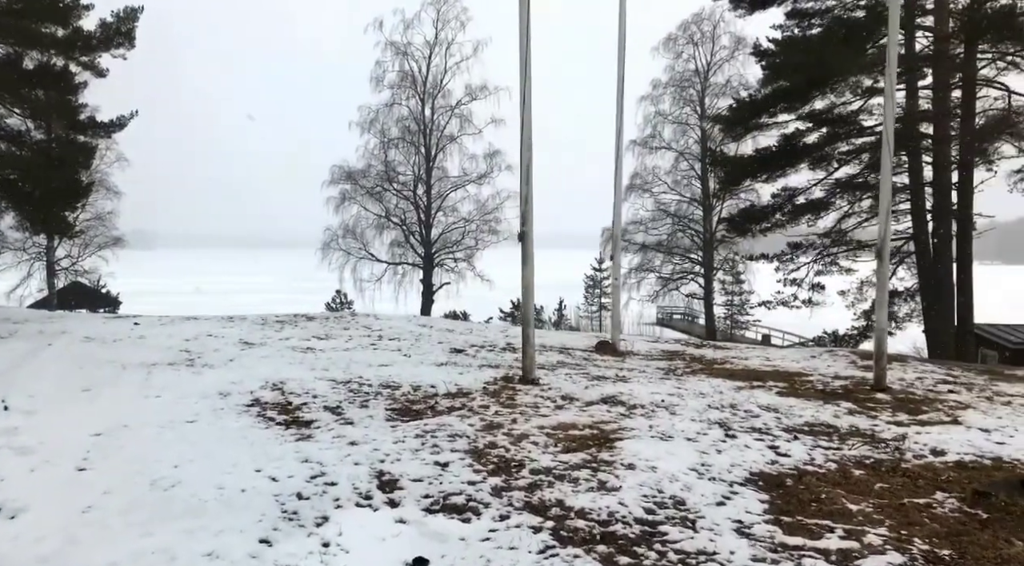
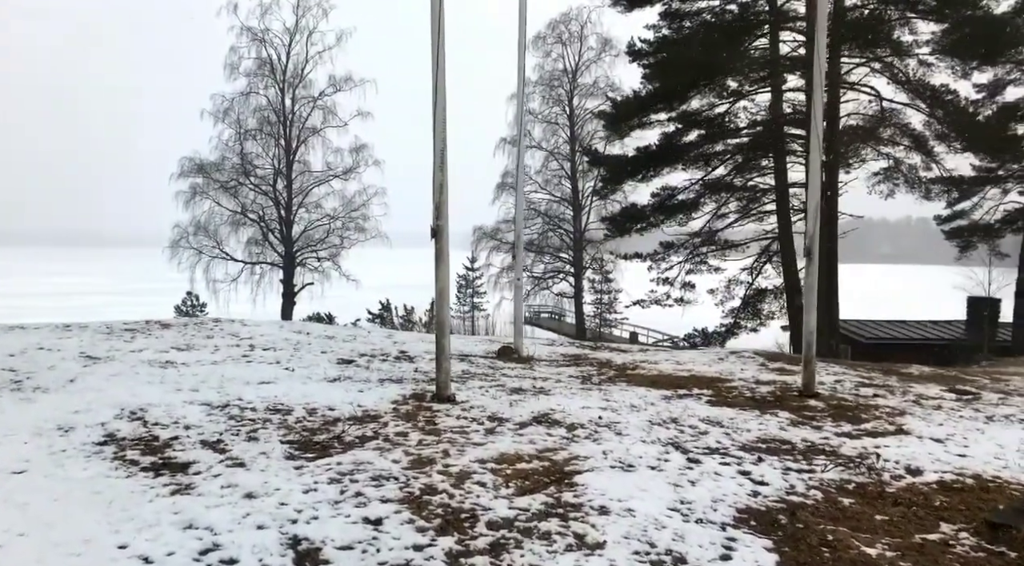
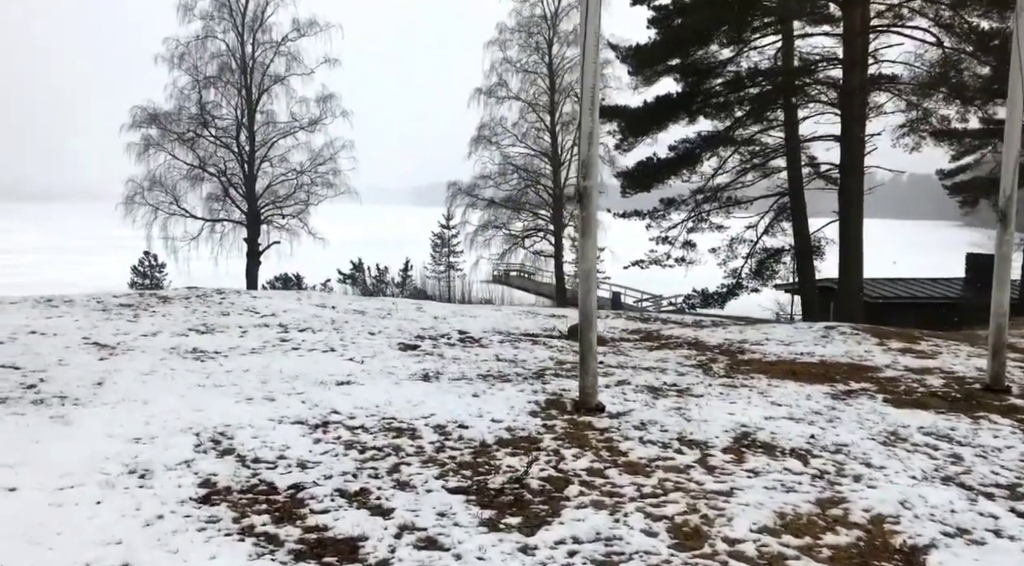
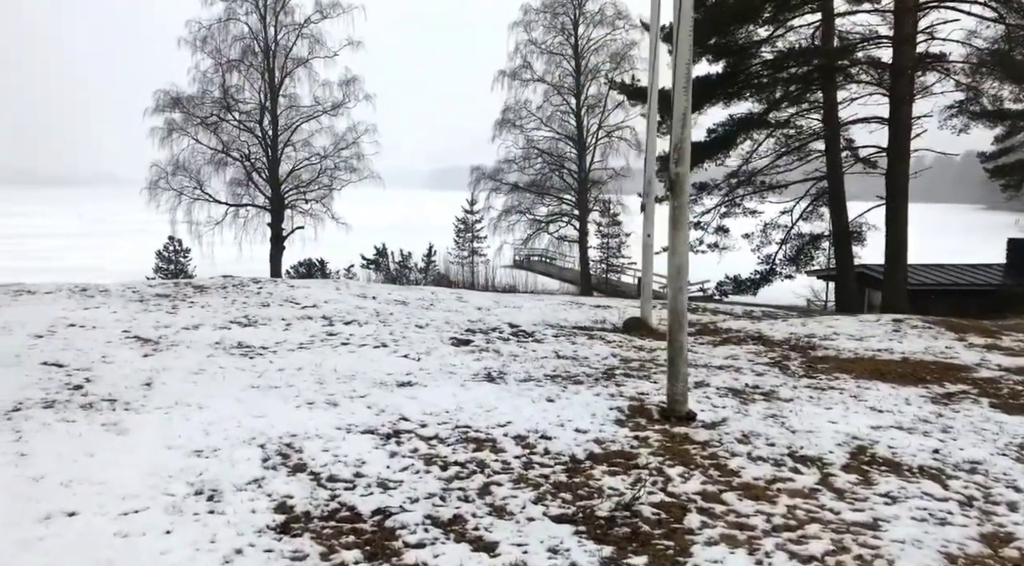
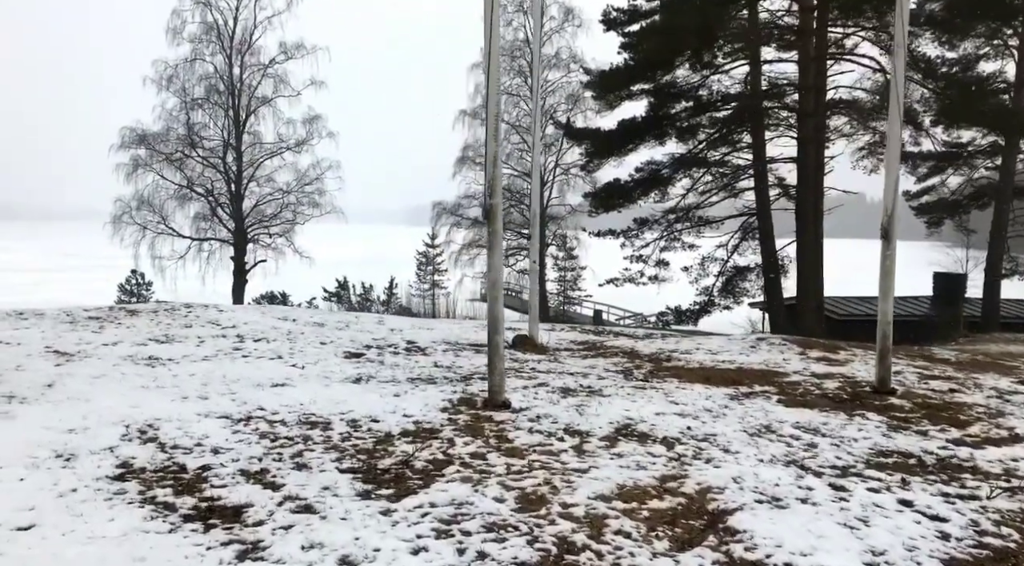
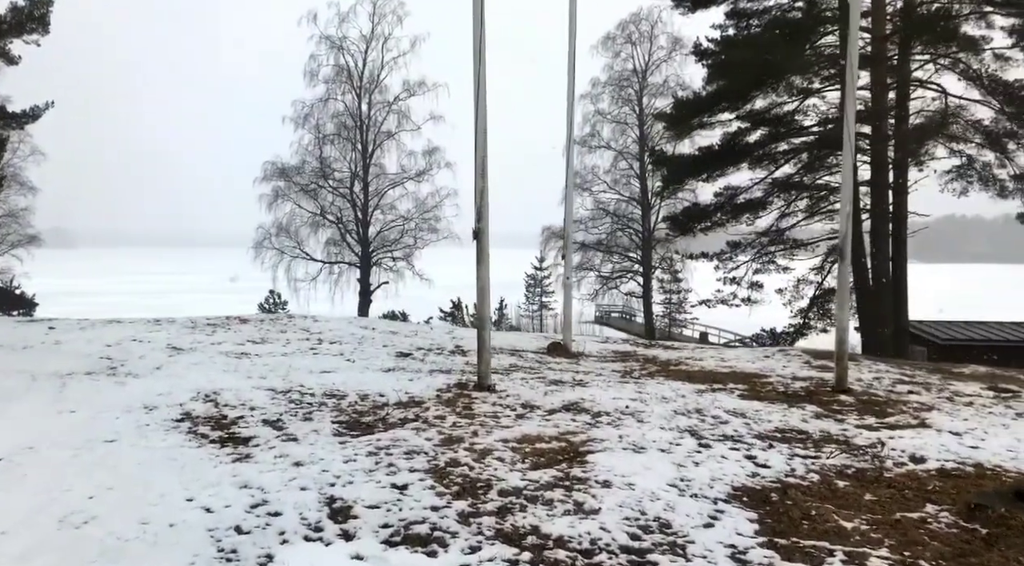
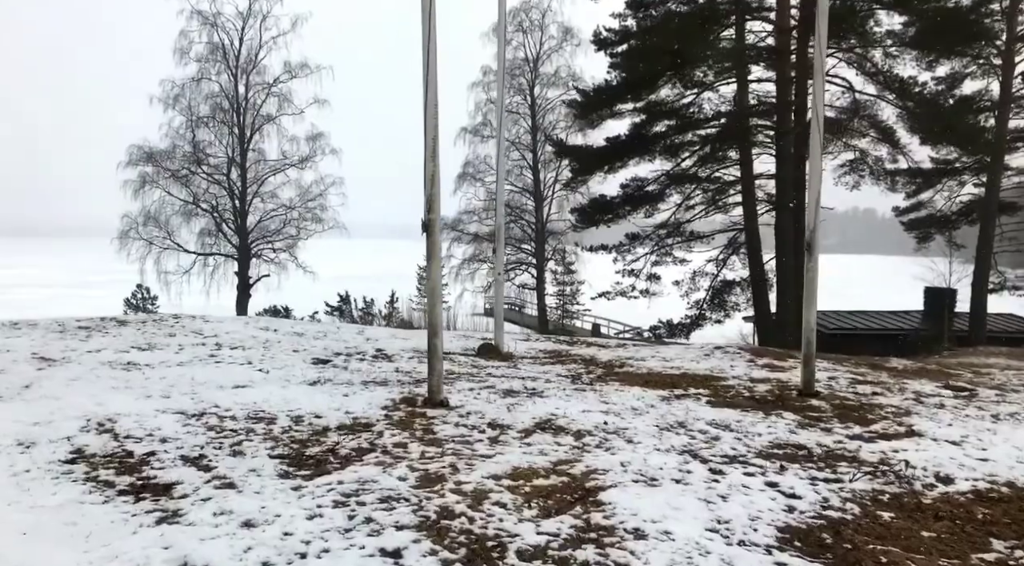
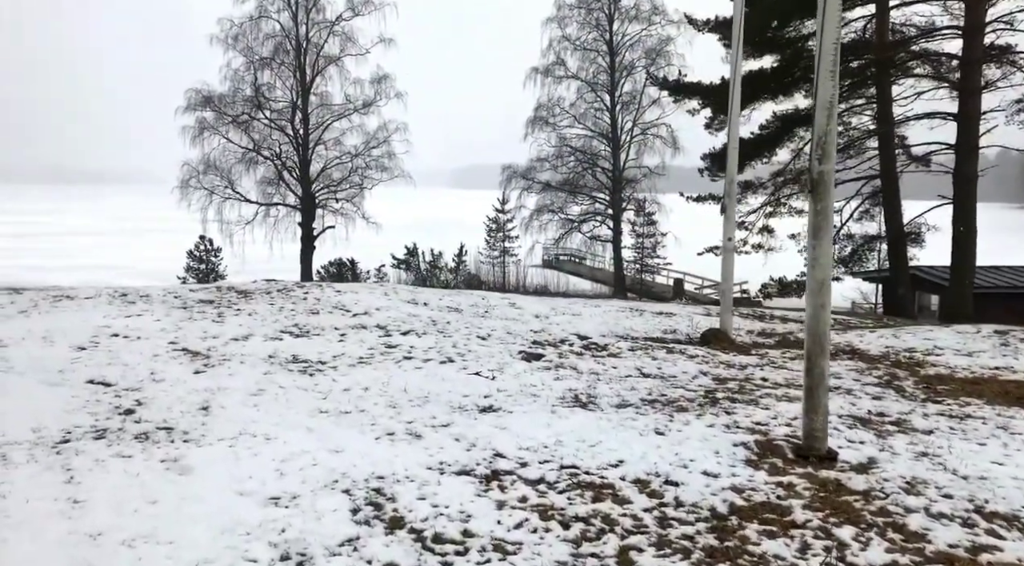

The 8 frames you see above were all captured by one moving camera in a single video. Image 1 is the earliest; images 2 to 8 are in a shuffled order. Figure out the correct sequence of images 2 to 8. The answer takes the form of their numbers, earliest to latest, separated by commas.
6, 2, 7, 5, 3, 4, 8
